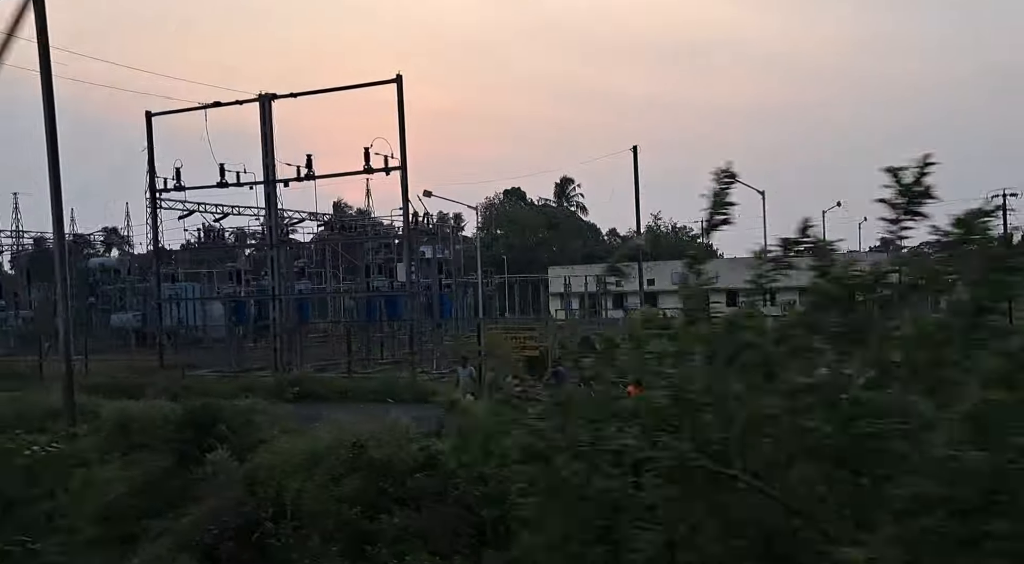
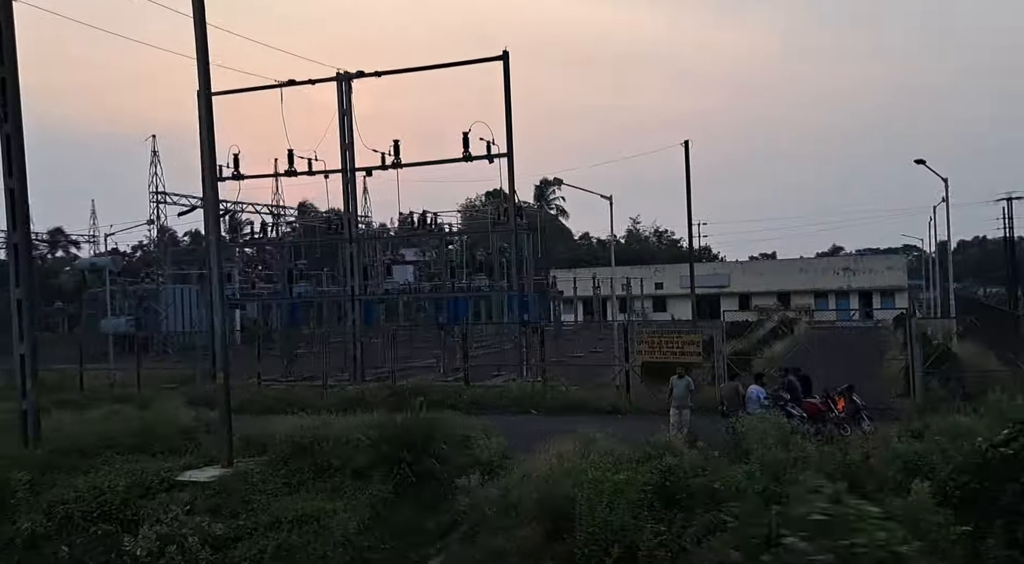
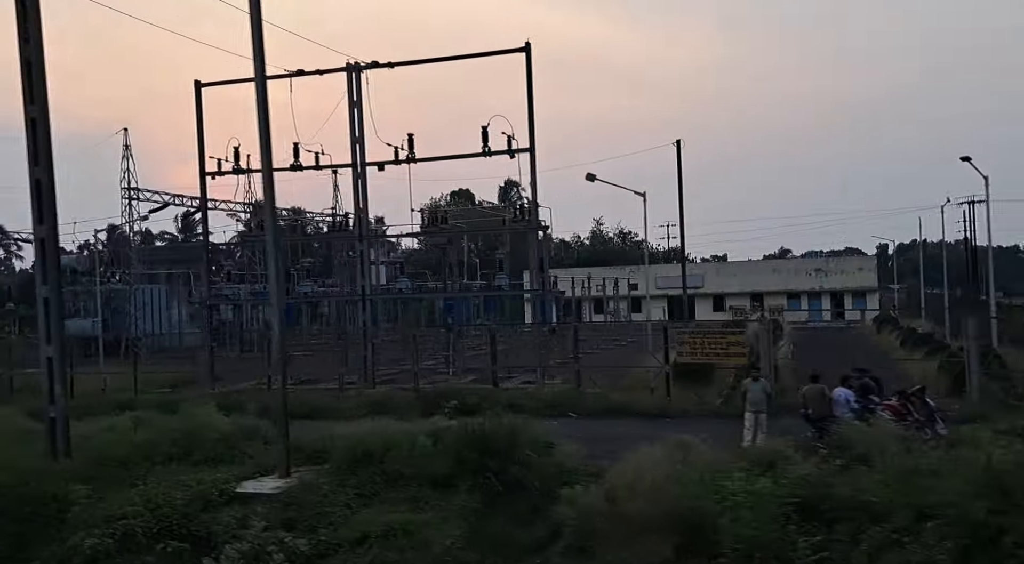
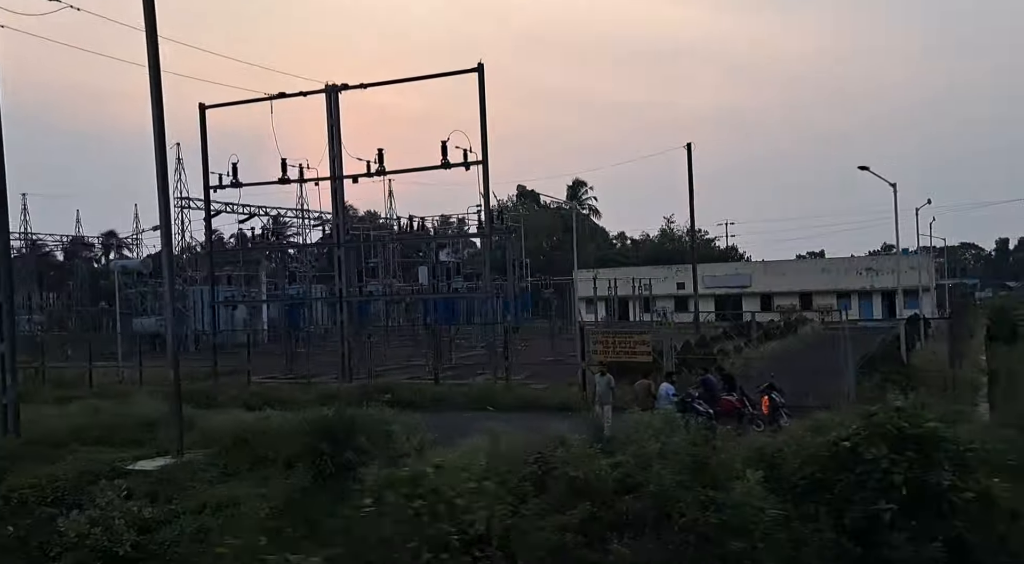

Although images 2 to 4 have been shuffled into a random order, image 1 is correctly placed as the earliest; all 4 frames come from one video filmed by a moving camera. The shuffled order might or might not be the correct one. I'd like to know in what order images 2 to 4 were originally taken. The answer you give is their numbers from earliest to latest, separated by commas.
4, 2, 3
